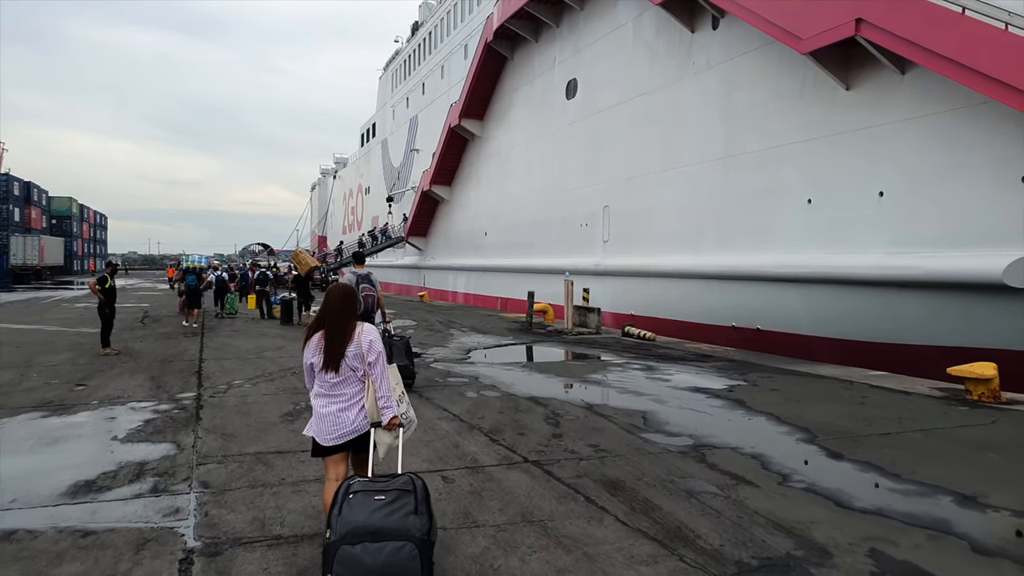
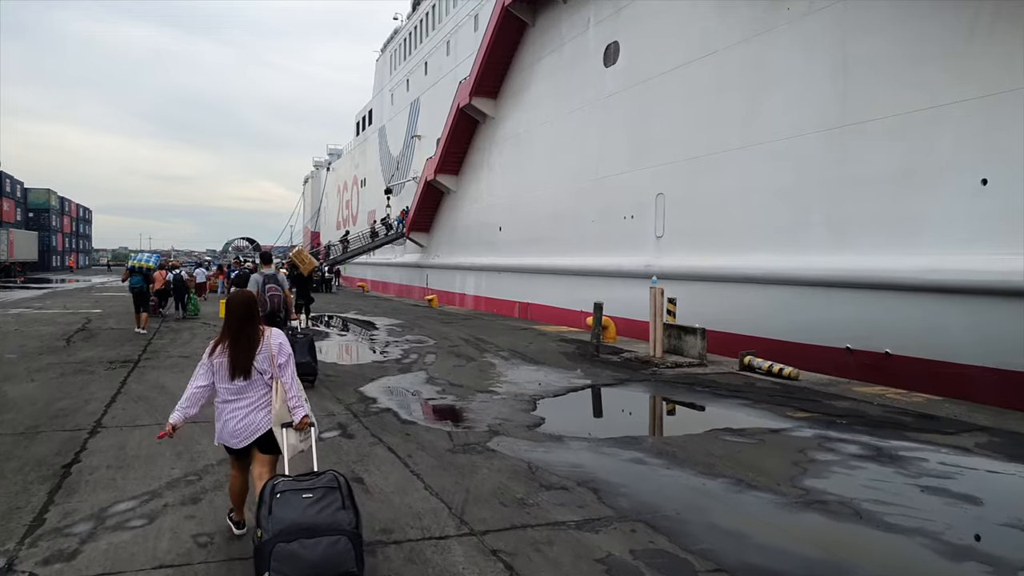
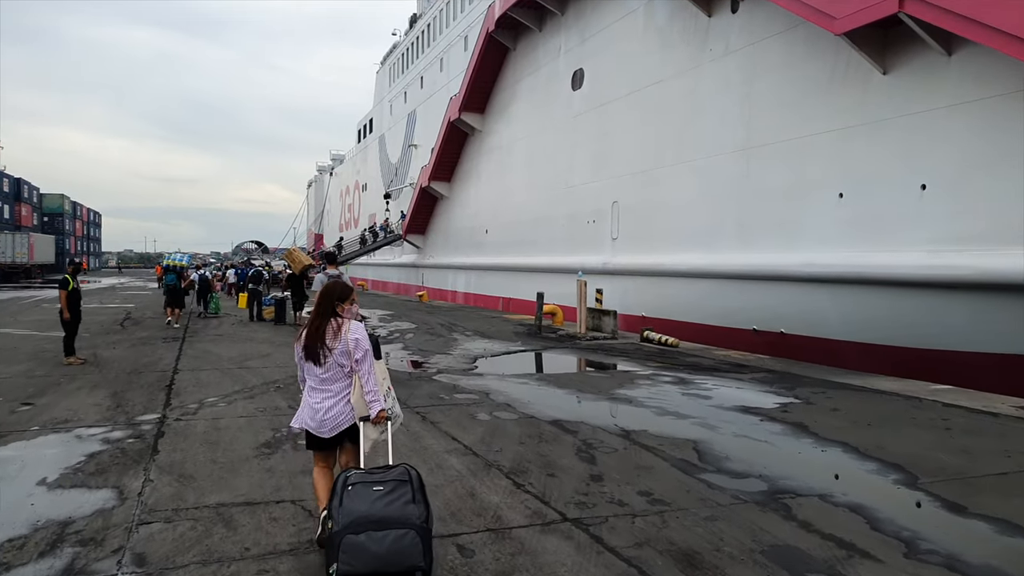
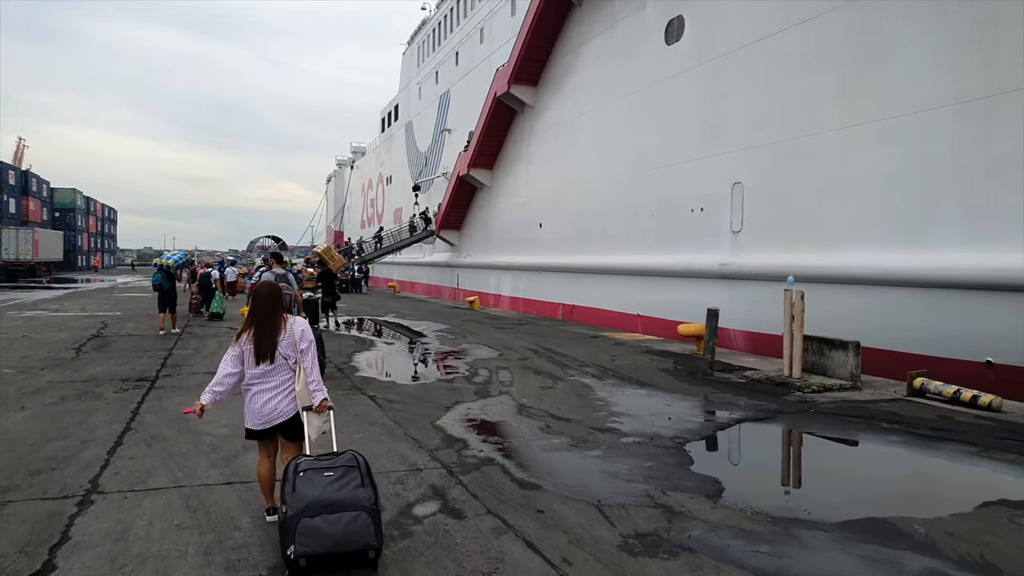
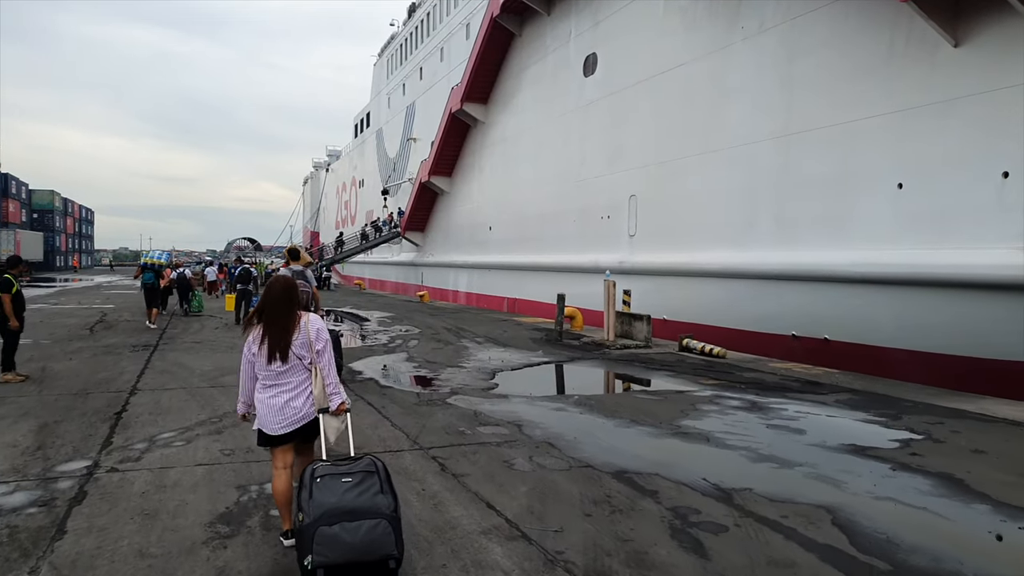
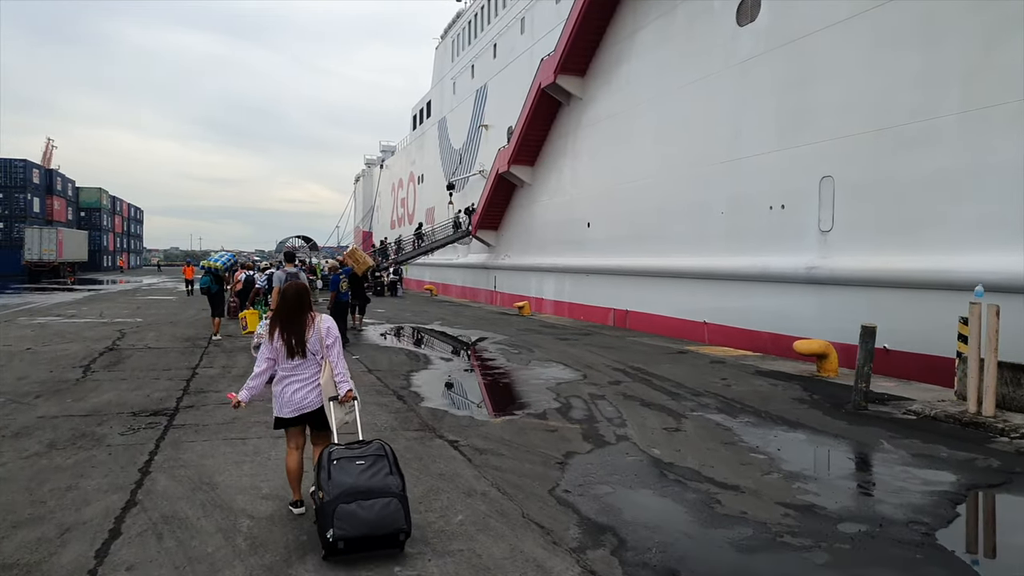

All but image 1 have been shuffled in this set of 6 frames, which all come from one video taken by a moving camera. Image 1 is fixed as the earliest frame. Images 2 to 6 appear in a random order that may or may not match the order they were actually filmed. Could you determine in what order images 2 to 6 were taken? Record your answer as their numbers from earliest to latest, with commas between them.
3, 5, 2, 4, 6
